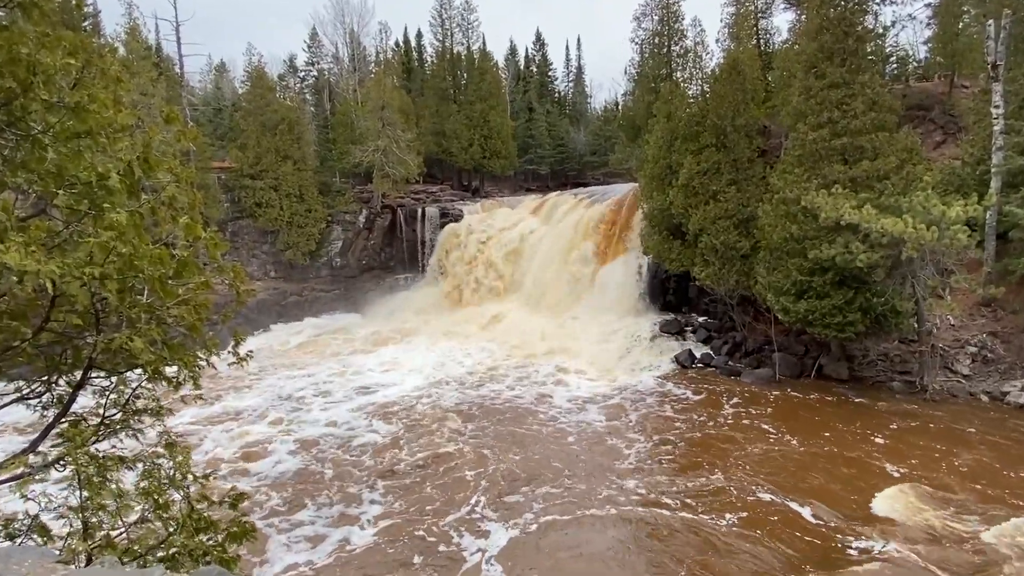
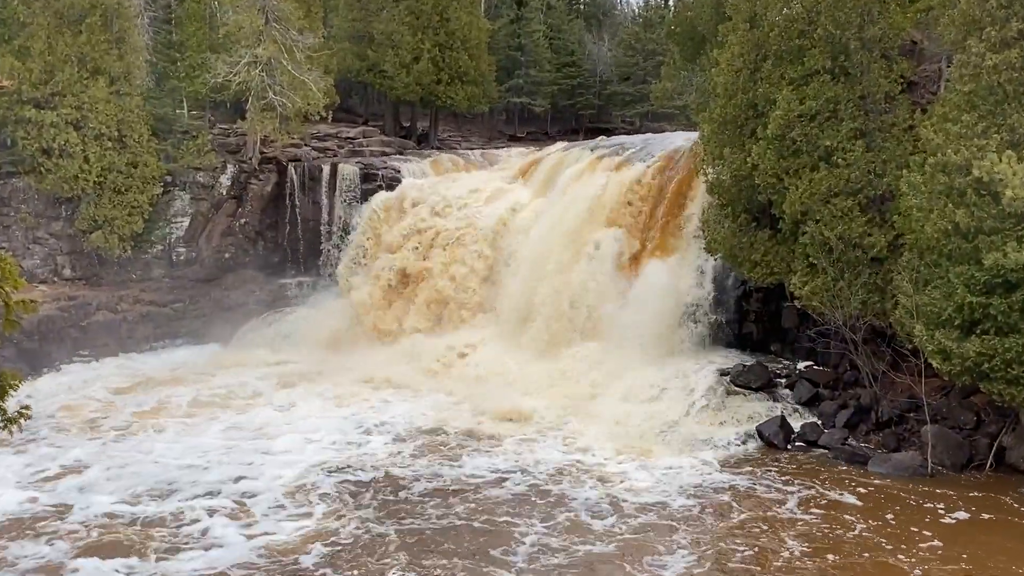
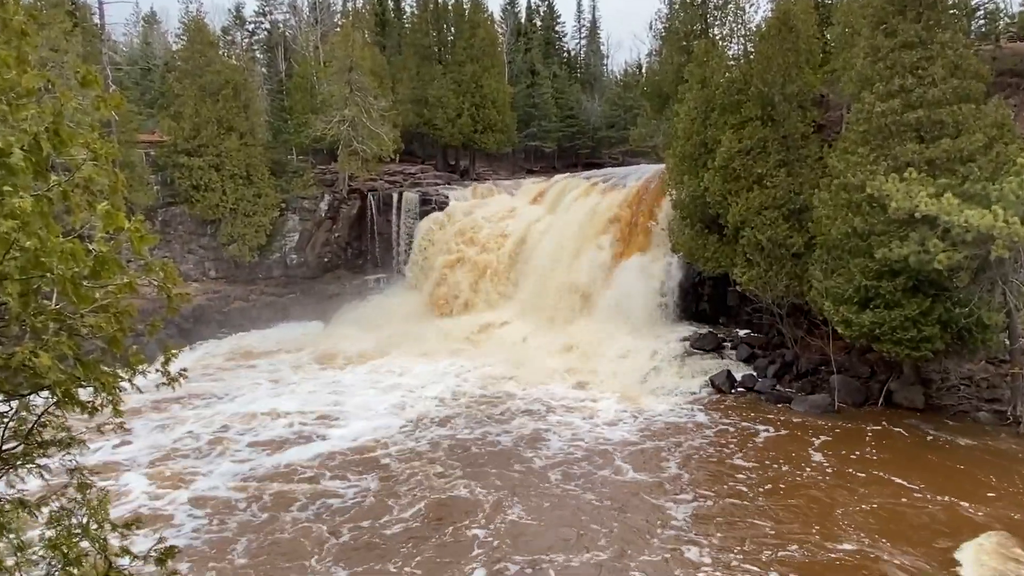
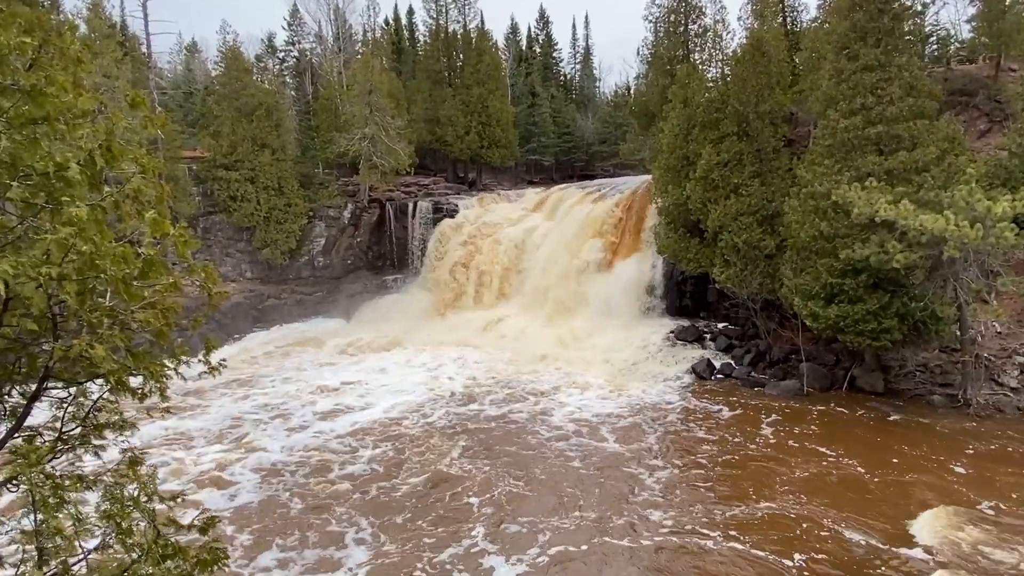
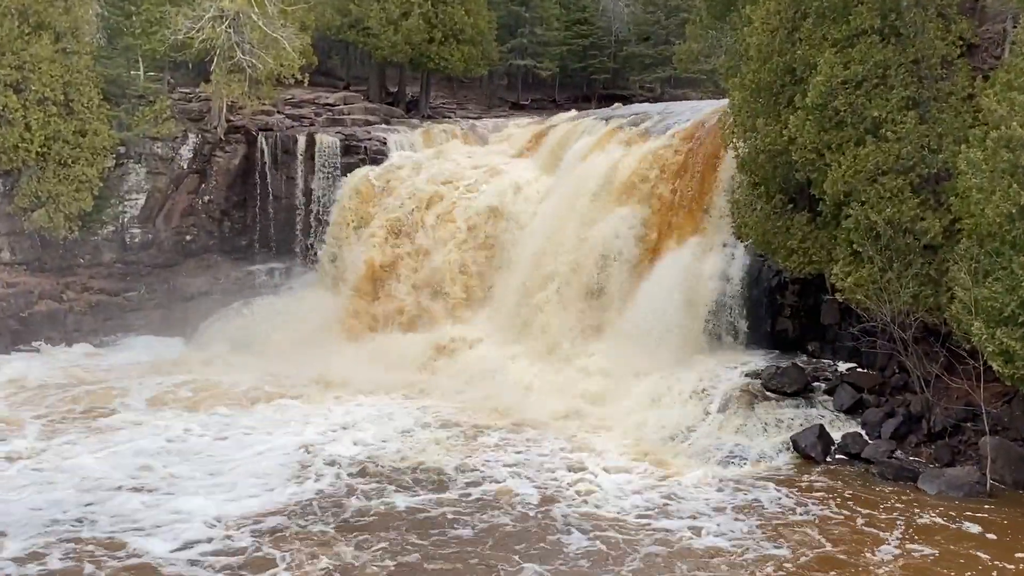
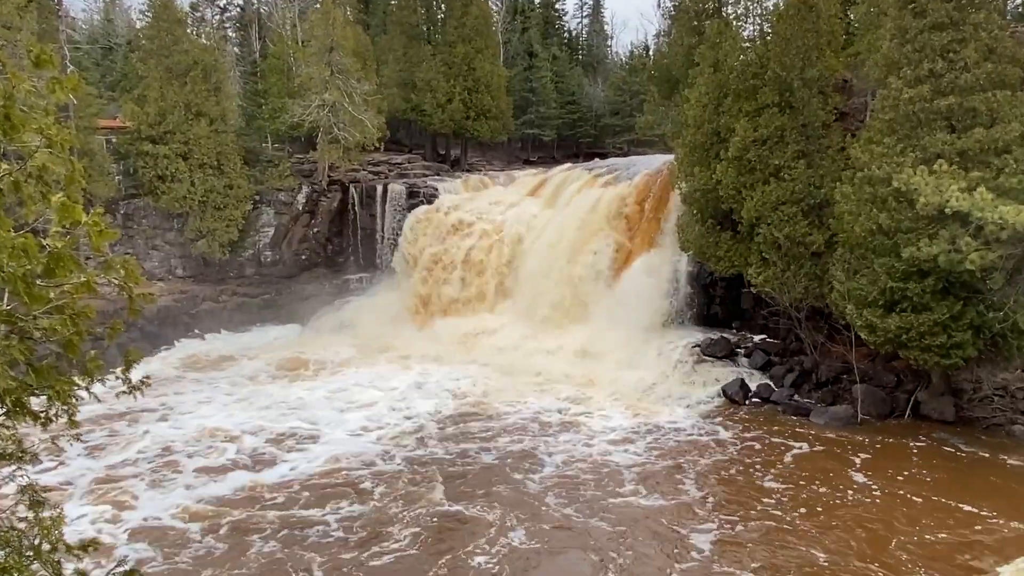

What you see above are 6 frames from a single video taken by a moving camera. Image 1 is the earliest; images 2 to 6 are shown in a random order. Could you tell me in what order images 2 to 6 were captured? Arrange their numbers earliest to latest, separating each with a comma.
4, 3, 6, 2, 5
